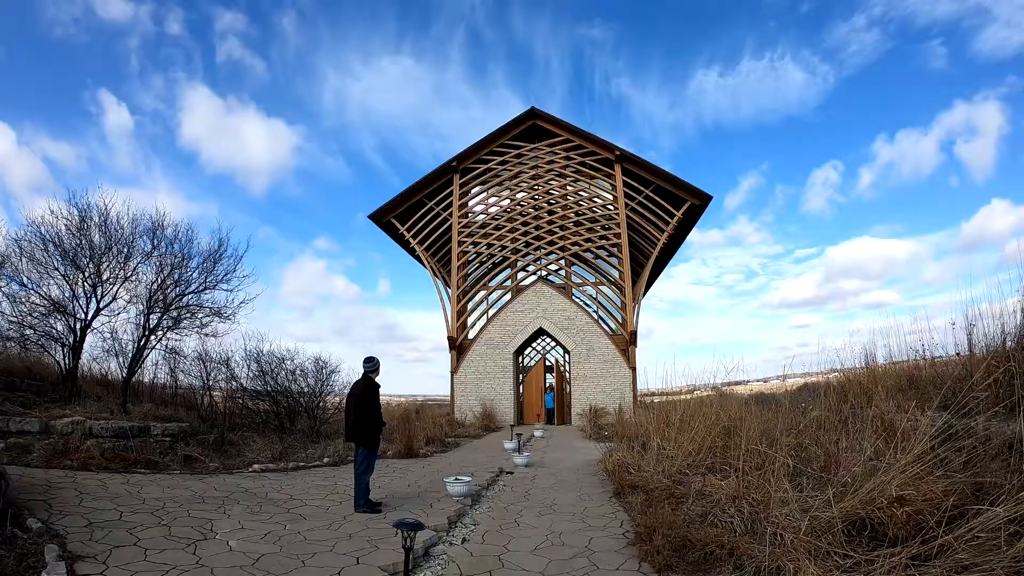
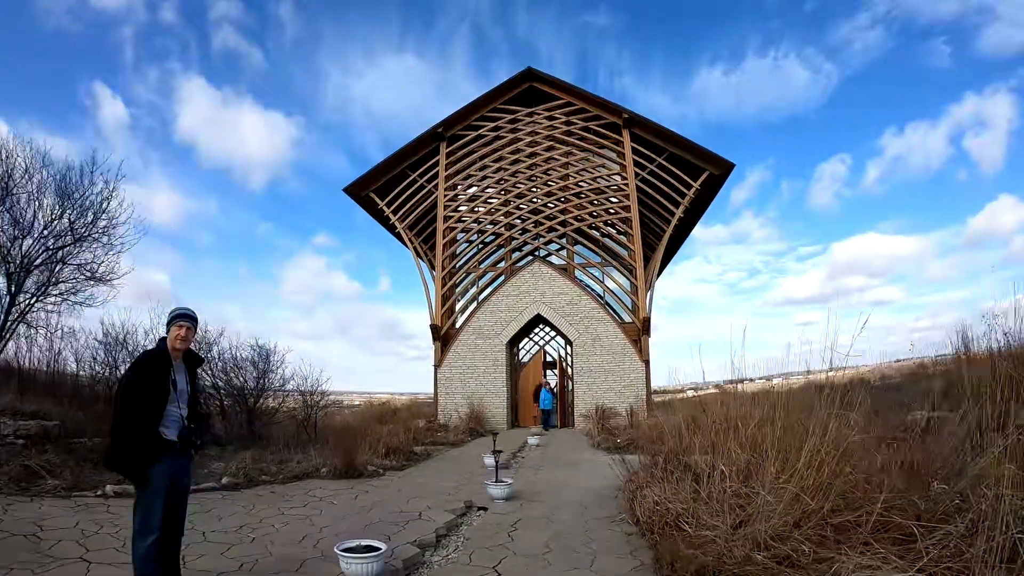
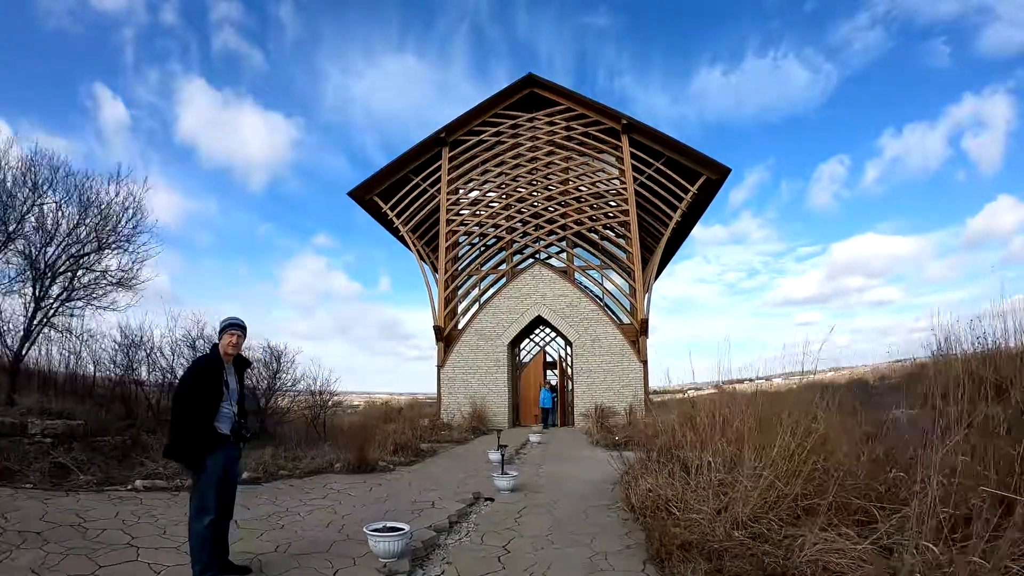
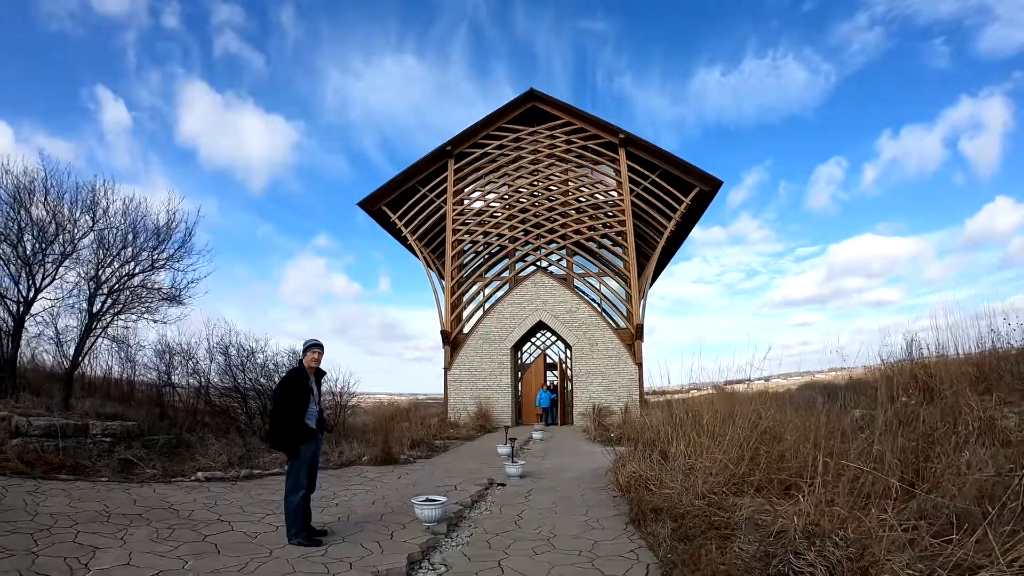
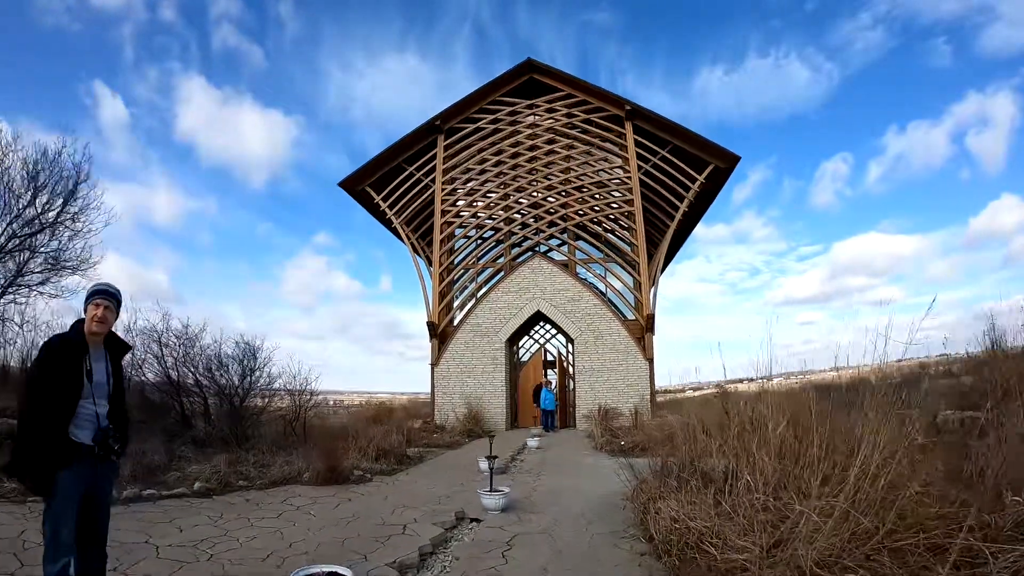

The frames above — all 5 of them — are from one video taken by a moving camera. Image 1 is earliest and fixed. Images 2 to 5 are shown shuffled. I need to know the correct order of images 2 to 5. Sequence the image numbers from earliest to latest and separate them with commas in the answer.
4, 3, 2, 5
